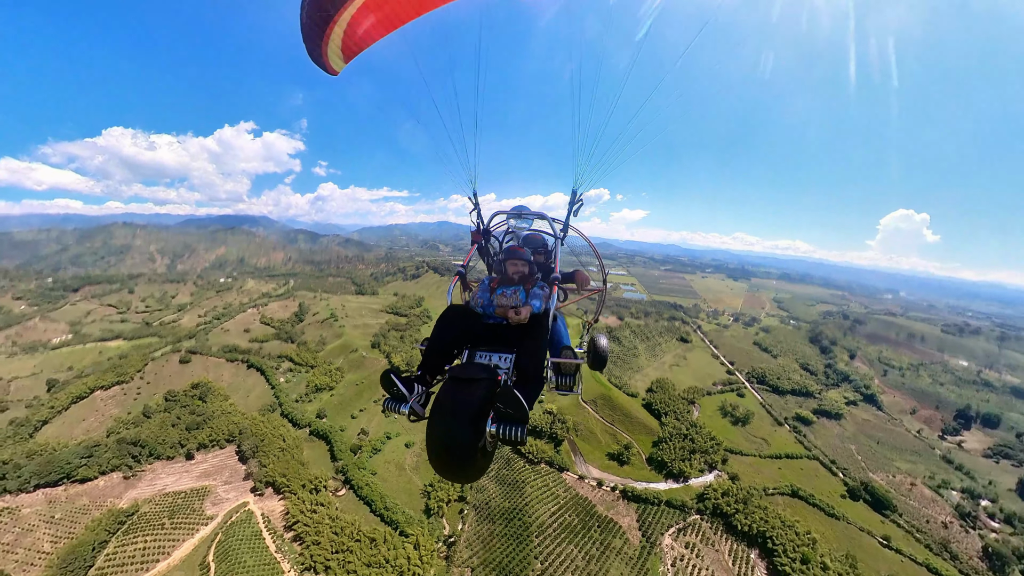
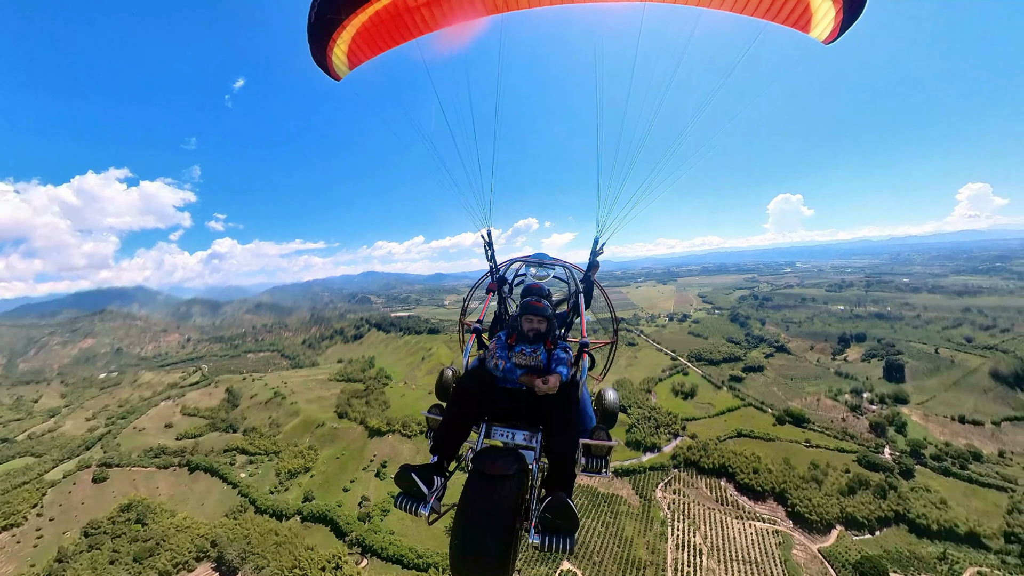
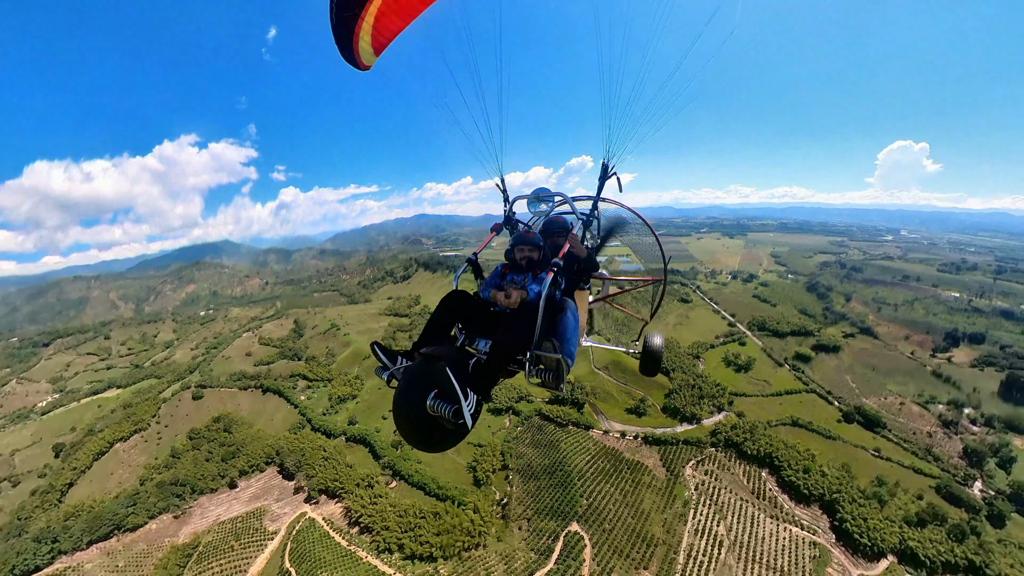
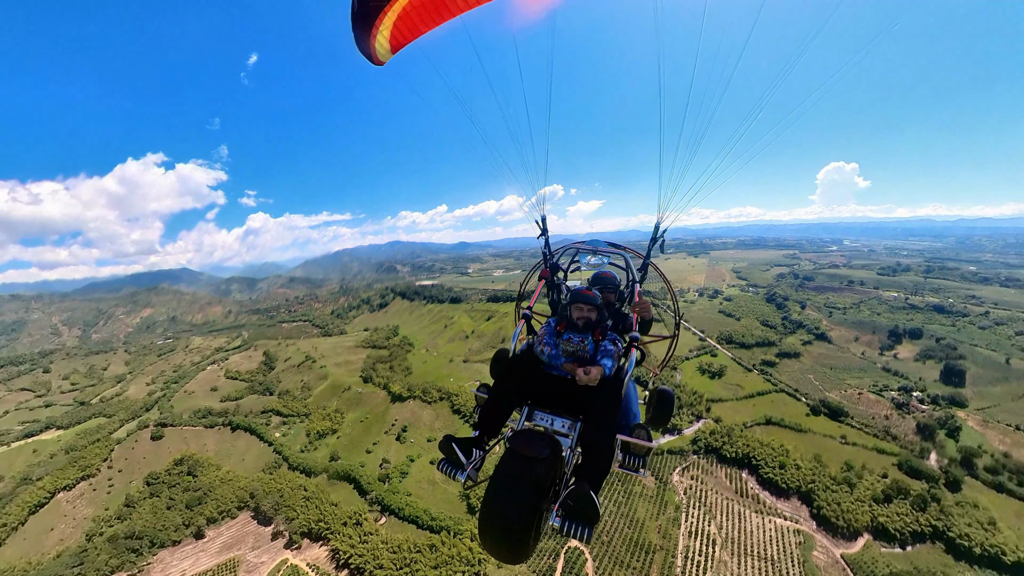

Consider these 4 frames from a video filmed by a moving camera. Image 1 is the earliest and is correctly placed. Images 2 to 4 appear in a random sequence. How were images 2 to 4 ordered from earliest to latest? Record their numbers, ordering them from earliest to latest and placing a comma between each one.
3, 4, 2
